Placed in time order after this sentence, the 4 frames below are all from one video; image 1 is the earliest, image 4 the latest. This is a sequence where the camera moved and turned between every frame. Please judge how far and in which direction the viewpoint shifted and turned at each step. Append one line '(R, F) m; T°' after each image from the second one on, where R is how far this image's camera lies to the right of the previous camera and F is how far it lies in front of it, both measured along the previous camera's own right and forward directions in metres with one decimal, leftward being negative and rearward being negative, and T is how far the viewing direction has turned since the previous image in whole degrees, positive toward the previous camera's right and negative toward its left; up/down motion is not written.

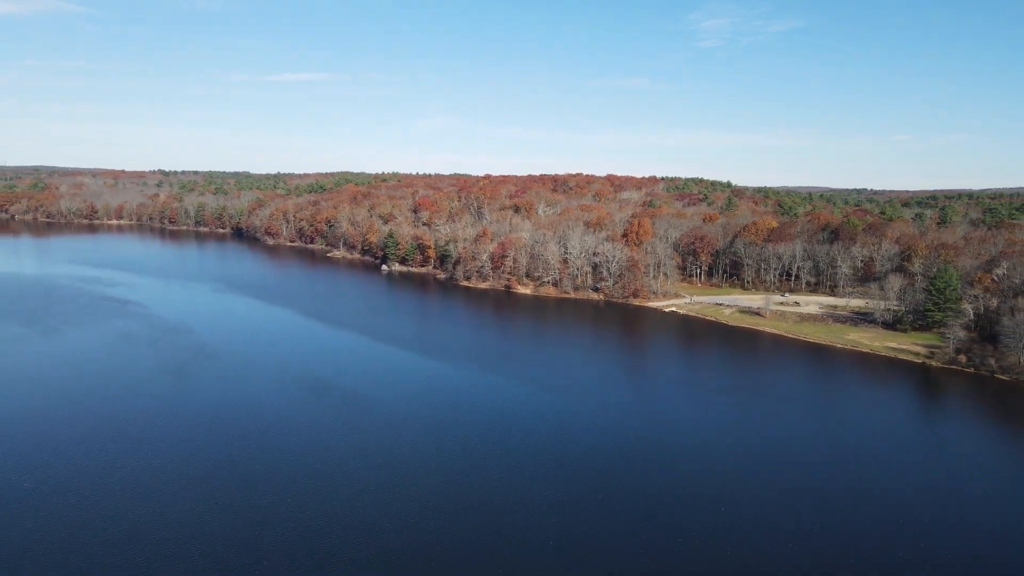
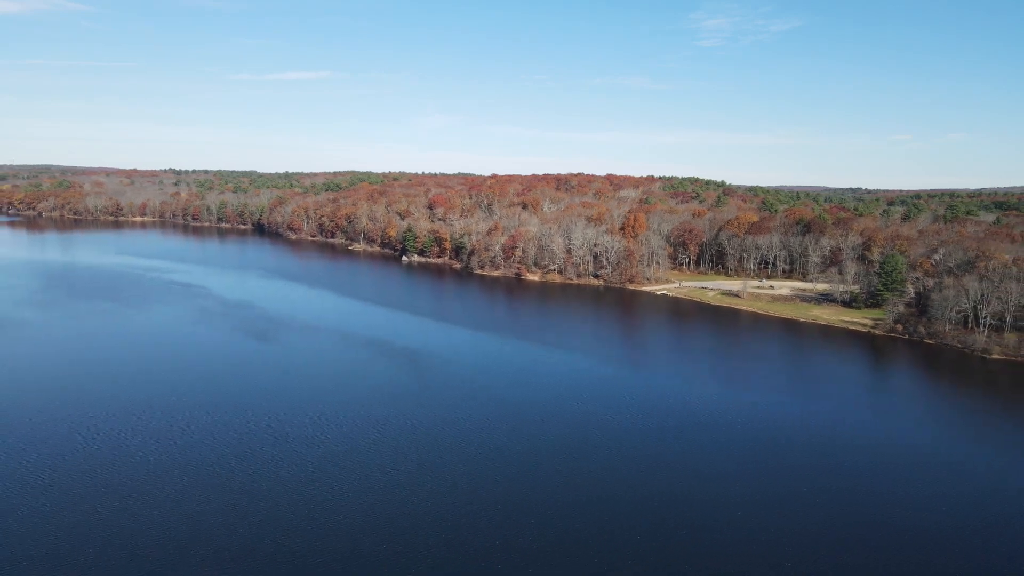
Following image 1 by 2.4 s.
(-0.7, -4.6) m; 0°
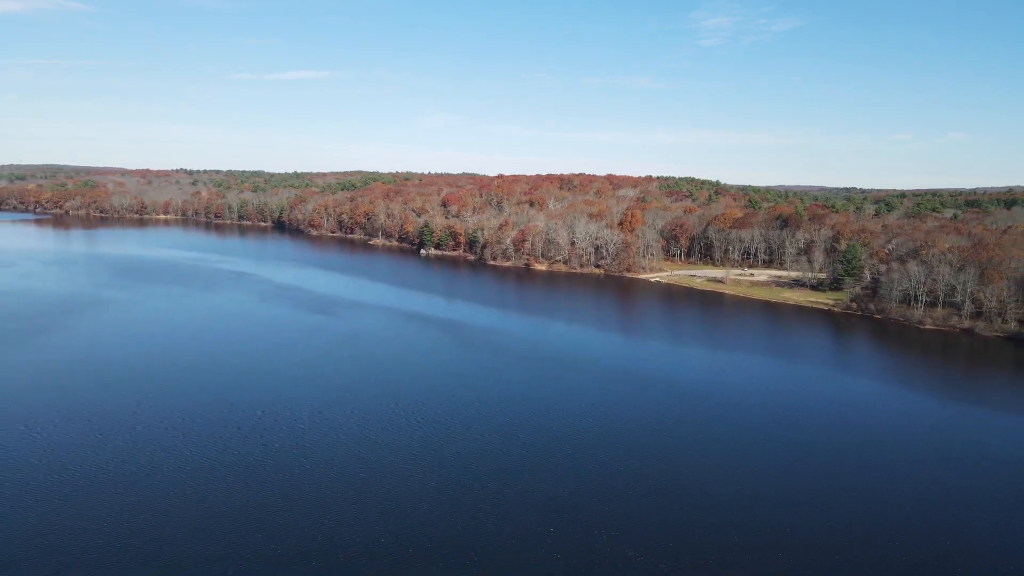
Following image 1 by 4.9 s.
(-0.7, -4.9) m; 0°
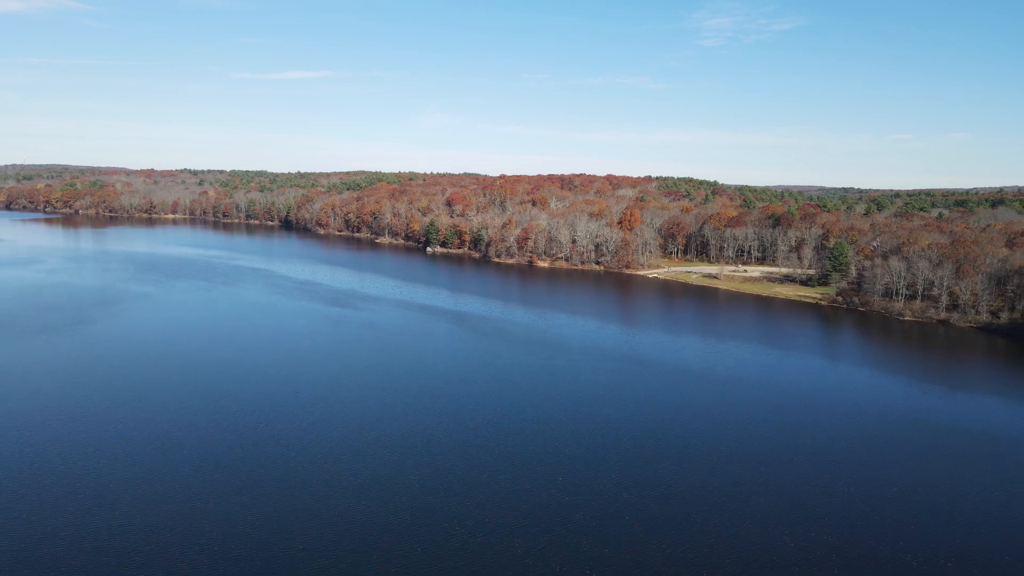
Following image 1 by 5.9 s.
(-0.3, -1.9) m; 0°
